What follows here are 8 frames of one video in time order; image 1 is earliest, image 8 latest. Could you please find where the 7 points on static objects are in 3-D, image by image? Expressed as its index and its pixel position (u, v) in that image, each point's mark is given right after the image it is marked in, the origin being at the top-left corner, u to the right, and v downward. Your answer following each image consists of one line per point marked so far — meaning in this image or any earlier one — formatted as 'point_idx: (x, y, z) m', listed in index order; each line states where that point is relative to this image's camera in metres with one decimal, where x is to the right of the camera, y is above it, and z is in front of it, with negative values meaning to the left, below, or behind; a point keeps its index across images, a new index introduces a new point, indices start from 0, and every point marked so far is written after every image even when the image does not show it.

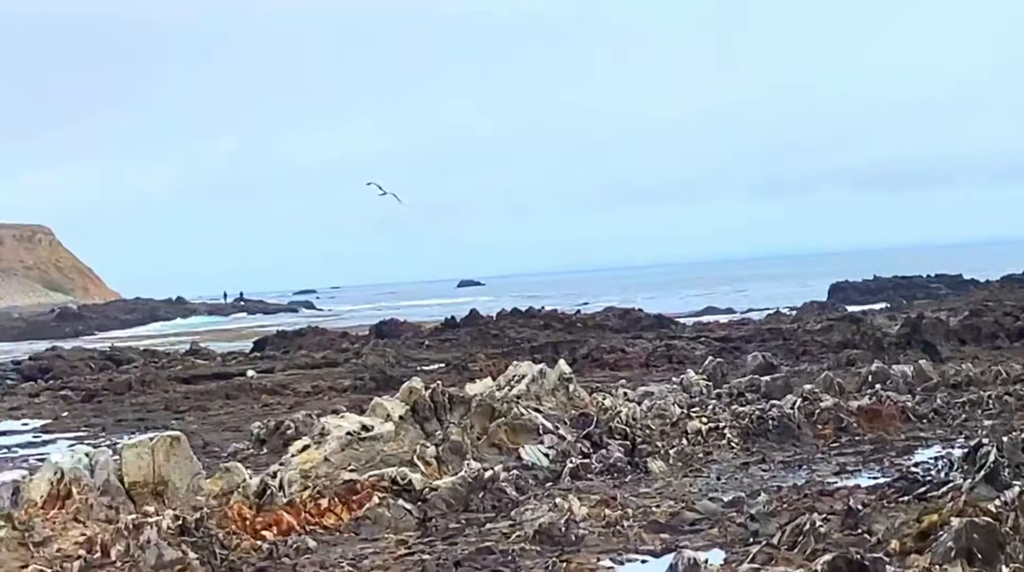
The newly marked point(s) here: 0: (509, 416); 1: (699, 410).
0: (+0.1, -1.7, +17.9) m
1: (+2.9, -1.7, +19.3) m
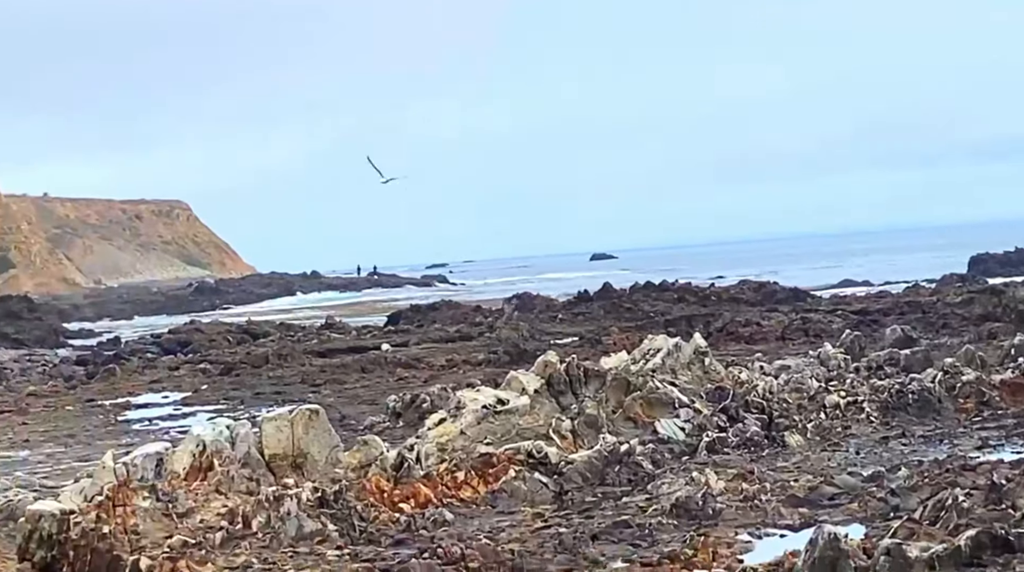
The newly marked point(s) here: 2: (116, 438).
0: (+1.8, -1.4, +17.8) m
1: (+4.7, -1.3, +19.1) m
2: (-5.1, -2.0, +17.8) m
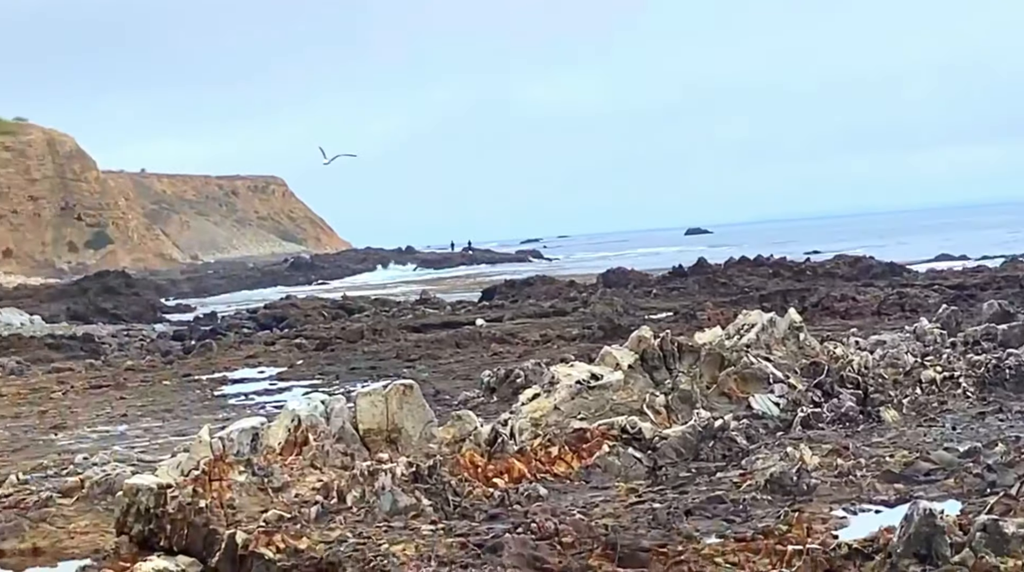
0: (+3.0, -1.0, +17.8) m
1: (+5.8, -1.0, +19.0) m
2: (-3.9, -1.7, +17.9) m
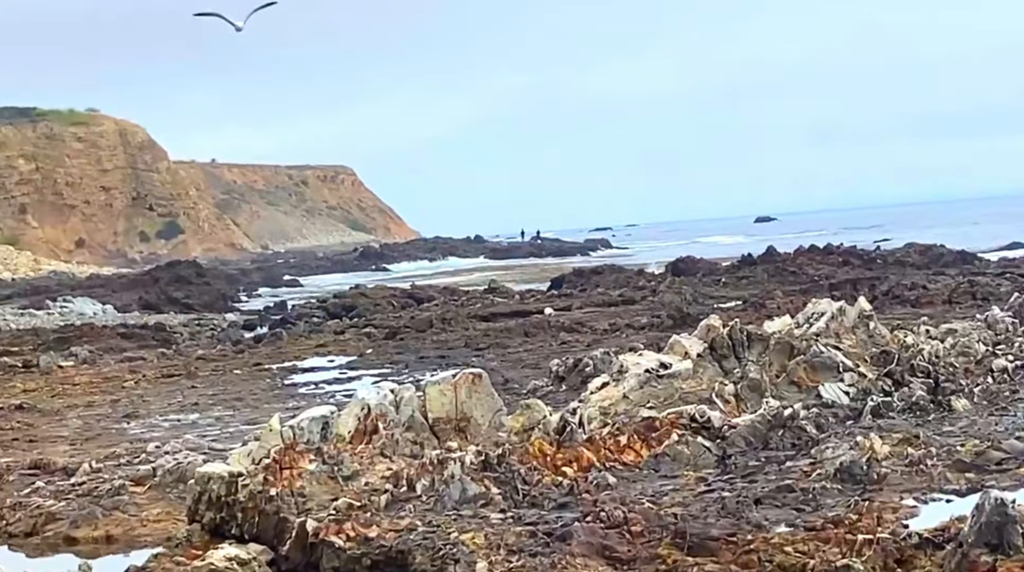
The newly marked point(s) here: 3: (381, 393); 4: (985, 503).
0: (+3.8, -0.9, +17.8) m
1: (+6.7, -0.9, +18.9) m
2: (-3.1, -1.5, +18.1) m
3: (-1.6, -1.3, +16.5) m
4: (+4.6, -2.1, +13.1) m
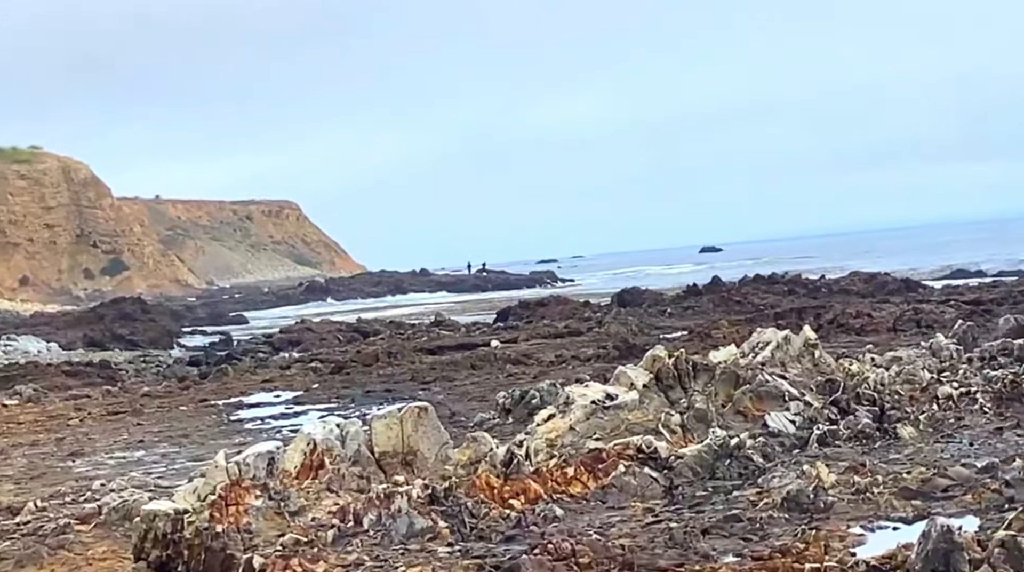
0: (+3.1, -1.3, +17.8) m
1: (+6.0, -1.2, +18.9) m
2: (-3.7, -2.0, +18.0) m
3: (-2.2, -1.7, +16.5) m
4: (+4.0, -2.4, +13.1) m
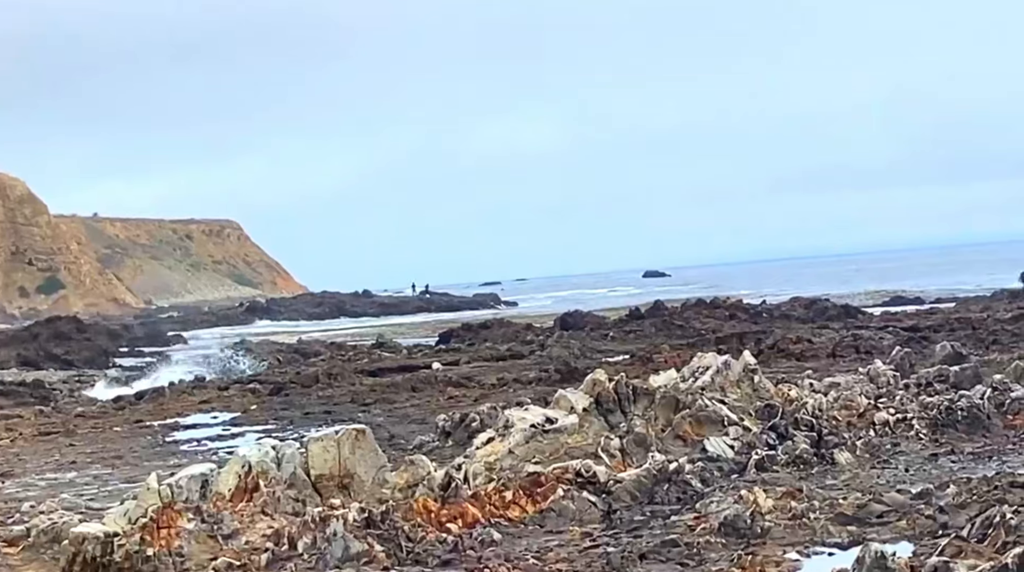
0: (+2.4, -1.6, +17.8) m
1: (+5.2, -1.6, +19.0) m
2: (-4.5, -2.3, +17.7) m
3: (-3.0, -1.9, +16.3) m
4: (+3.3, -2.6, +13.1) m
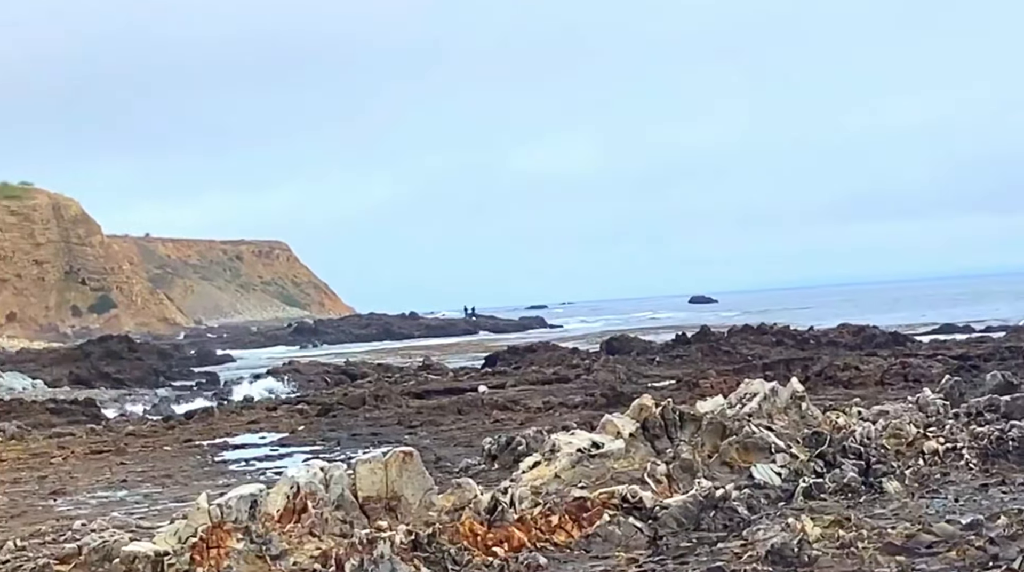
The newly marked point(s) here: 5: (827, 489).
0: (+3.0, -1.9, +17.7) m
1: (+5.8, -1.9, +18.9) m
2: (-3.9, -2.5, +17.9) m
3: (-2.4, -2.2, +16.4) m
4: (+3.8, -2.9, +13.1) m
5: (+3.9, -2.5, +16.8) m
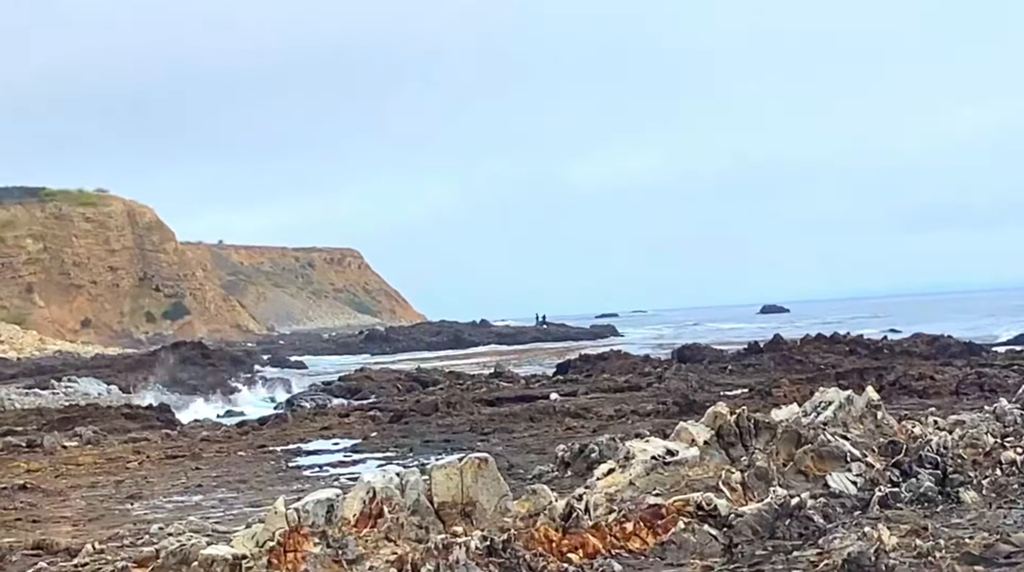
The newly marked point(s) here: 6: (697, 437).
0: (+3.9, -2.0, +17.7) m
1: (+6.8, -2.1, +18.8) m
2: (-3.0, -2.6, +18.0) m
3: (-1.5, -2.3, +16.4) m
4: (+4.6, -3.0, +13.0) m
5: (+4.8, -2.6, +16.7) m
6: (+2.4, -2.0, +17.8) m
